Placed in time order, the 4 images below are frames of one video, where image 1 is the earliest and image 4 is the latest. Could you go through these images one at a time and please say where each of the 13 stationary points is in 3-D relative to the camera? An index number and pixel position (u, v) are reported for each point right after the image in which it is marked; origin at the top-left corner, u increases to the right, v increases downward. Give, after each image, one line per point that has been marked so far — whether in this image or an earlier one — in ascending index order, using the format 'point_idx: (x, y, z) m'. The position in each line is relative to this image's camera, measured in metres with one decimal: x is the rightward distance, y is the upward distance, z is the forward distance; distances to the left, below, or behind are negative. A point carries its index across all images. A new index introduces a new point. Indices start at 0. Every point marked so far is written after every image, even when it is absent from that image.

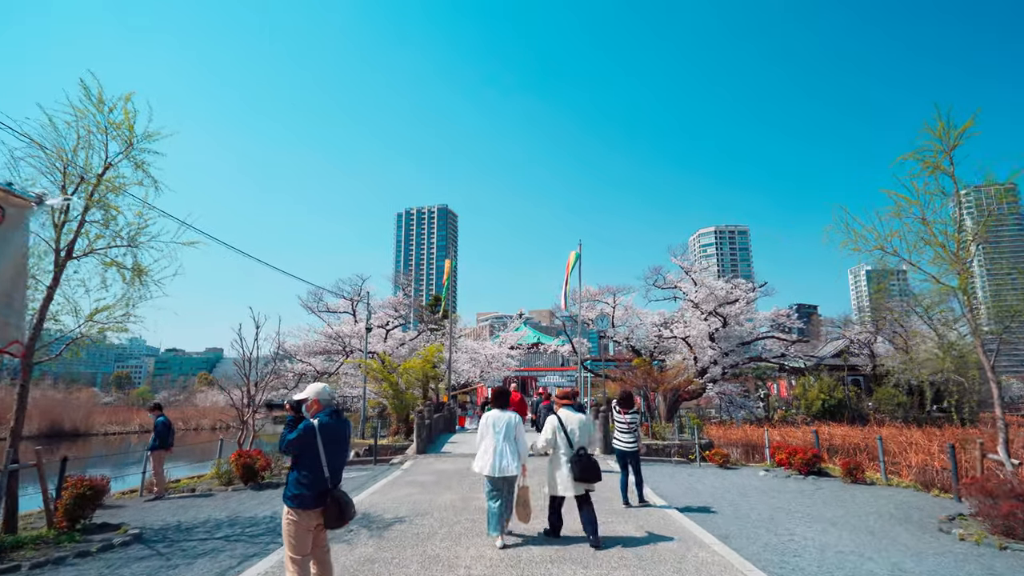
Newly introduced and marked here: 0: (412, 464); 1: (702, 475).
0: (-2.0, -3.4, +10.8) m
1: (+3.5, -3.4, +10.0) m
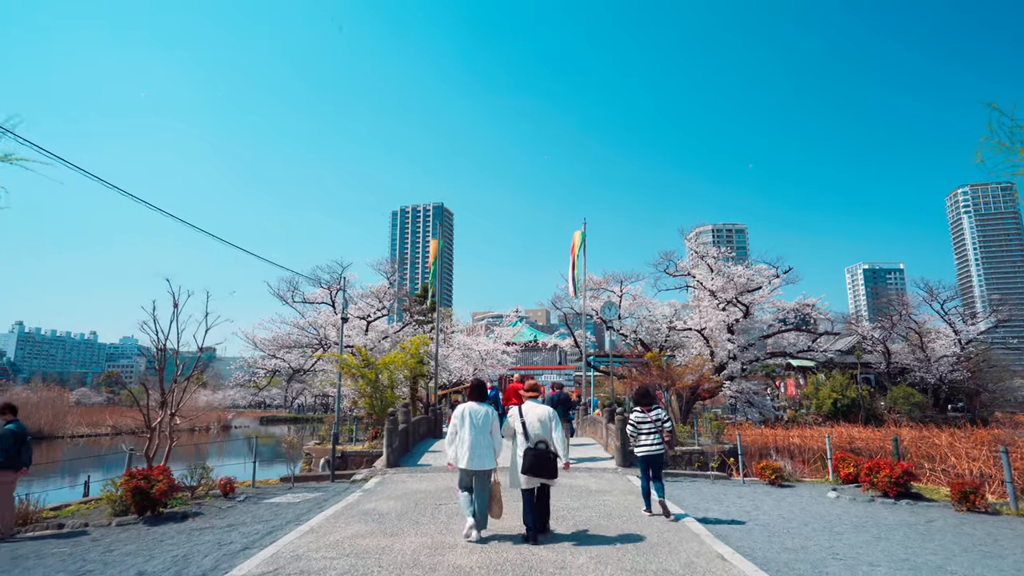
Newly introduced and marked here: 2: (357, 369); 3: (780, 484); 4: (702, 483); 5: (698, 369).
0: (-2.0, -2.9, +8.4) m
1: (+3.4, -2.9, +7.6) m
2: (-5.0, -2.6, +17.7) m
3: (+4.2, -3.1, +8.7) m
4: (+3.0, -3.1, +8.7) m
5: (+6.4, -2.8, +19.1) m
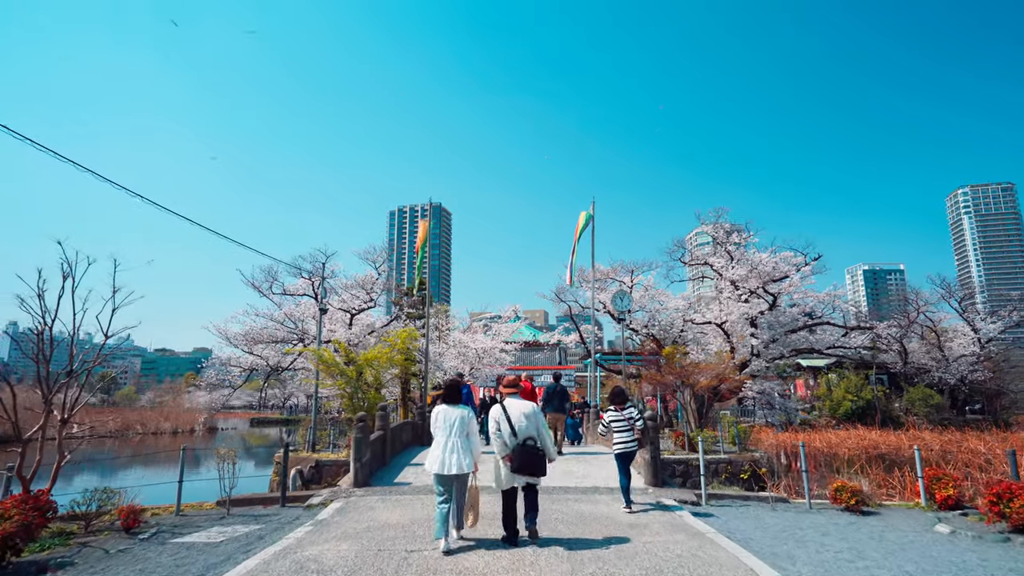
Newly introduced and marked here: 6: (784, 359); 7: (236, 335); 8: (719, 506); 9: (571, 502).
0: (-2.0, -2.6, +6.4) m
1: (+3.4, -2.5, +5.7) m
2: (-5.0, -2.2, +15.7) m
3: (+4.3, -2.7, +6.7) m
4: (+3.0, -2.7, +6.7) m
5: (+6.4, -2.4, +17.2) m
6: (+9.3, -2.4, +19.0) m
7: (-9.9, -1.7, +19.9) m
8: (+2.6, -2.8, +7.1) m
9: (+0.7, -2.7, +6.9) m
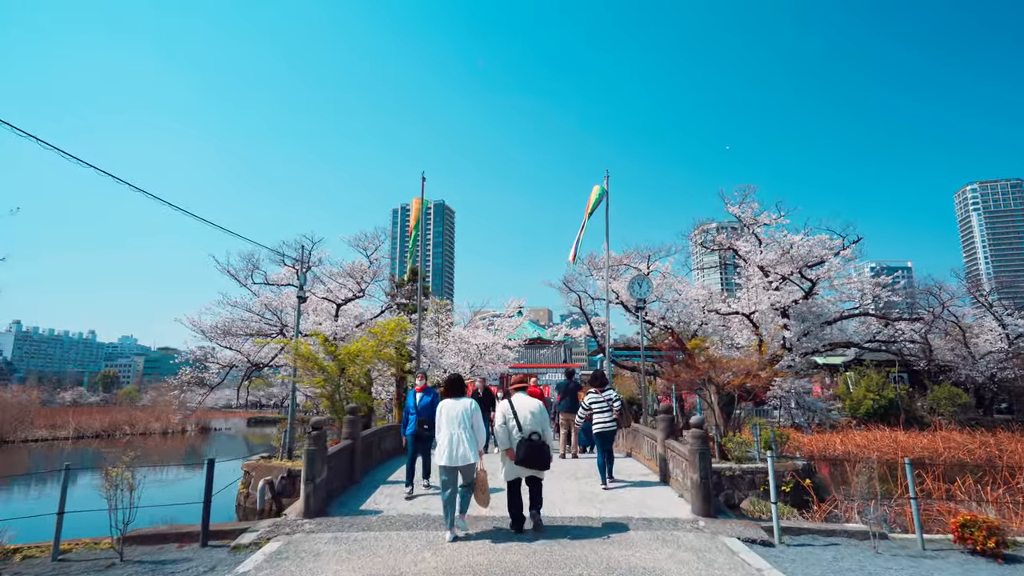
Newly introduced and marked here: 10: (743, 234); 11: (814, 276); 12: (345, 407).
0: (-2.0, -2.2, +4.5) m
1: (+3.4, -2.1, +3.8) m
2: (-4.9, -1.9, +13.9) m
3: (+4.3, -2.4, +4.9) m
4: (+3.0, -2.3, +4.8) m
5: (+6.5, -2.0, +15.3) m
6: (+9.4, -2.0, +17.1) m
7: (-9.8, -1.3, +18.1) m
8: (+2.7, -2.4, +5.2) m
9: (+0.8, -2.3, +5.0) m
10: (+7.6, +1.7, +18.4) m
11: (+8.9, +0.3, +16.7) m
12: (-4.2, -3.1, +14.3) m
